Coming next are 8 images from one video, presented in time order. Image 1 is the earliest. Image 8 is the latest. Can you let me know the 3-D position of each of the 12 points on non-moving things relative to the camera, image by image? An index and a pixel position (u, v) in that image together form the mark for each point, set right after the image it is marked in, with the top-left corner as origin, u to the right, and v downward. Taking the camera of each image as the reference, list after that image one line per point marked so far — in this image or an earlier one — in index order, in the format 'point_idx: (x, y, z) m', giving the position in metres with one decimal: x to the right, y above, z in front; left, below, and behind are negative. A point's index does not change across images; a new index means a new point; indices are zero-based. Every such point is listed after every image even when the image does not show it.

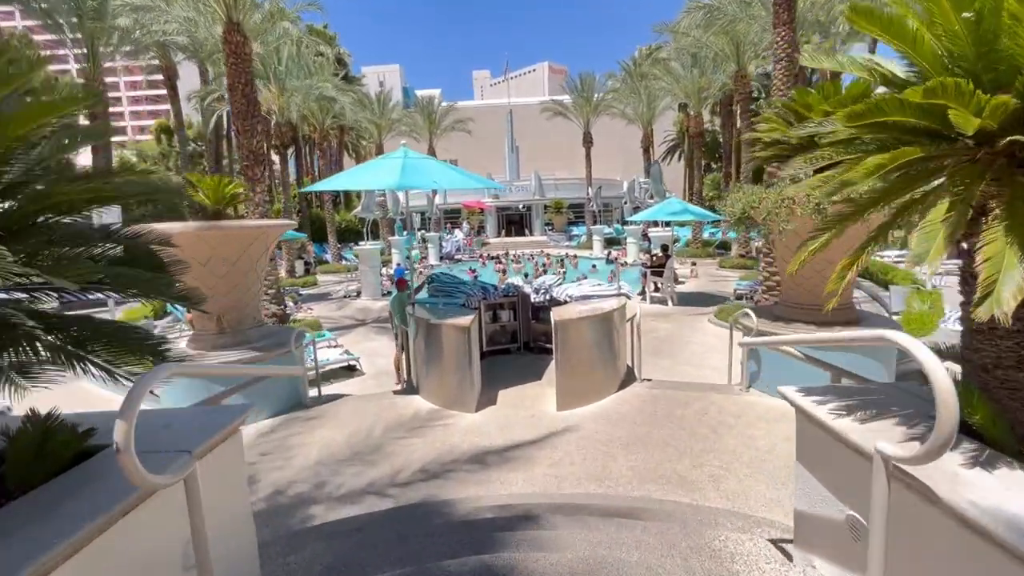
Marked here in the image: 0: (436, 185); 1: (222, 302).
0: (-0.9, +1.3, +5.9) m
1: (-3.6, -0.2, +5.9) m
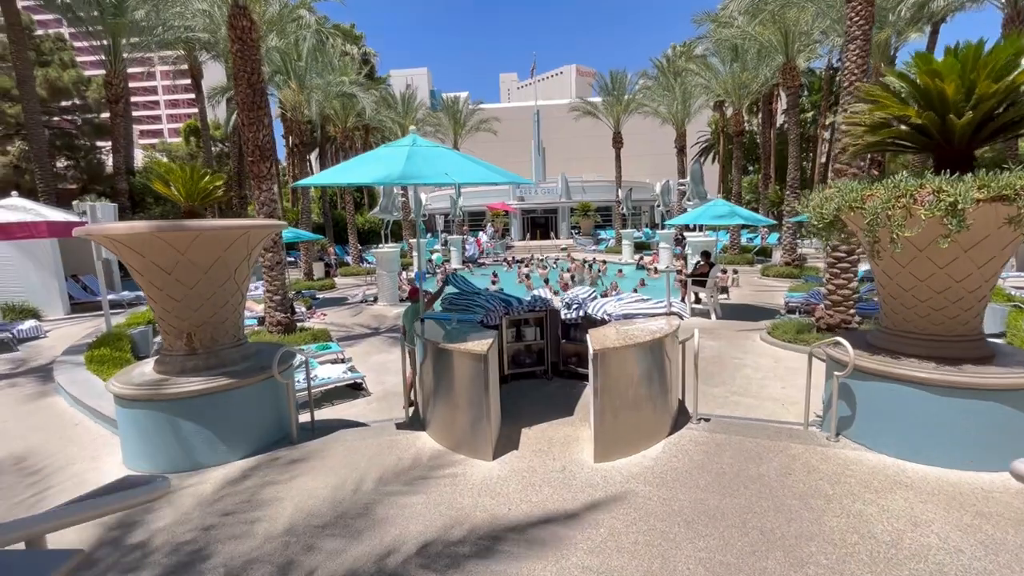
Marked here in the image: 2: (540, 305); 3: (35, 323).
0: (-0.6, +1.1, +4.8) m
1: (-3.3, -0.3, +5.0) m
2: (+0.4, -0.2, +6.8) m
3: (-11.2, -0.8, +11.3) m
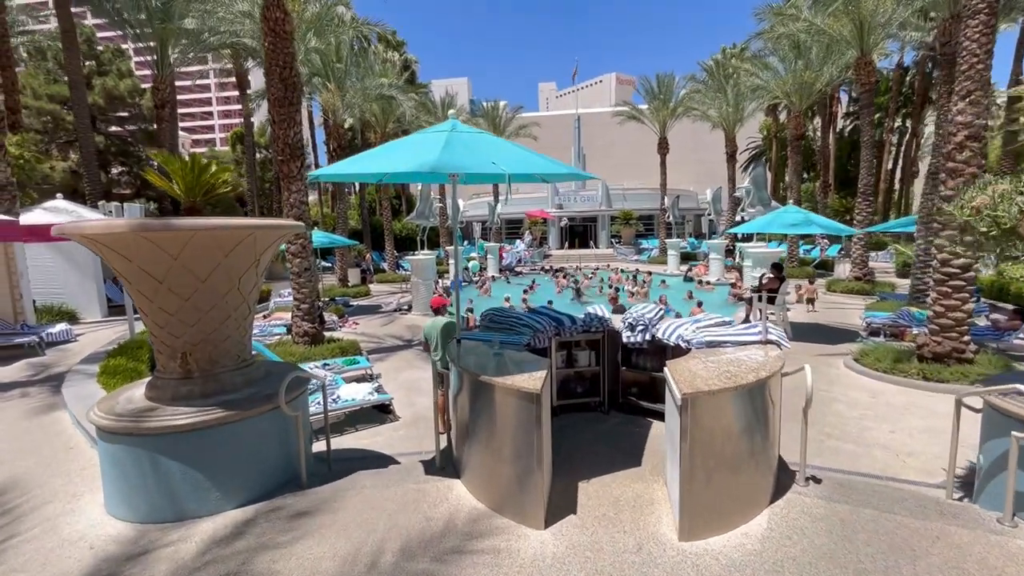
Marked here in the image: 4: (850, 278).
0: (-0.1, +1.0, +3.8) m
1: (-2.8, -0.4, +4.2) m
2: (+1.0, -0.4, +5.7) m
3: (-10.2, -0.9, +11.1) m
4: (+12.8, +0.4, +18.3) m
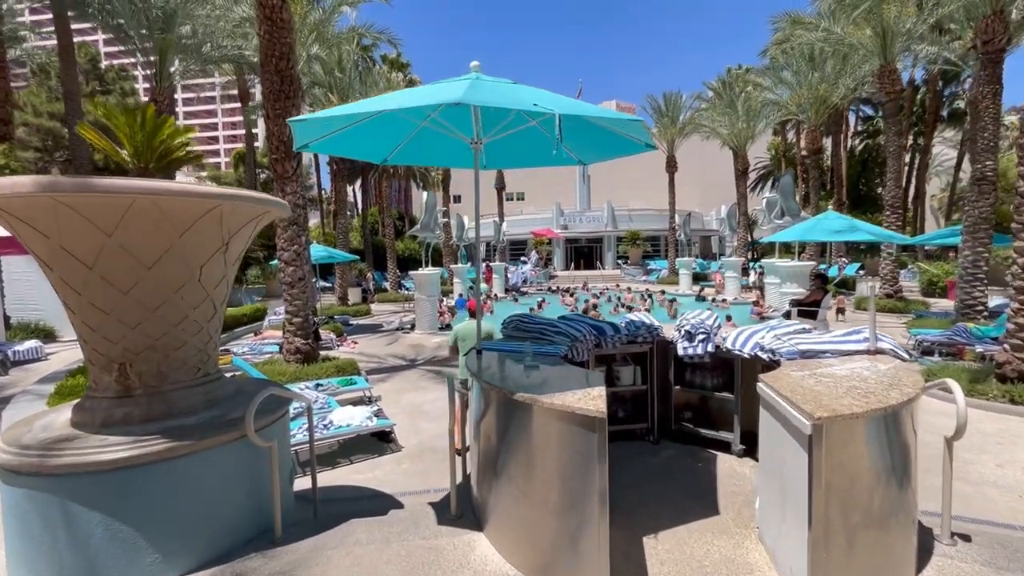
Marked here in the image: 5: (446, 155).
0: (+0.2, +1.0, +2.9) m
1: (-2.5, -0.3, +3.2) m
2: (+1.3, -0.4, +4.7) m
3: (-9.9, -1.2, +10.1) m
4: (+13.1, -0.3, +17.3) m
5: (-0.6, +1.4, +4.7) m
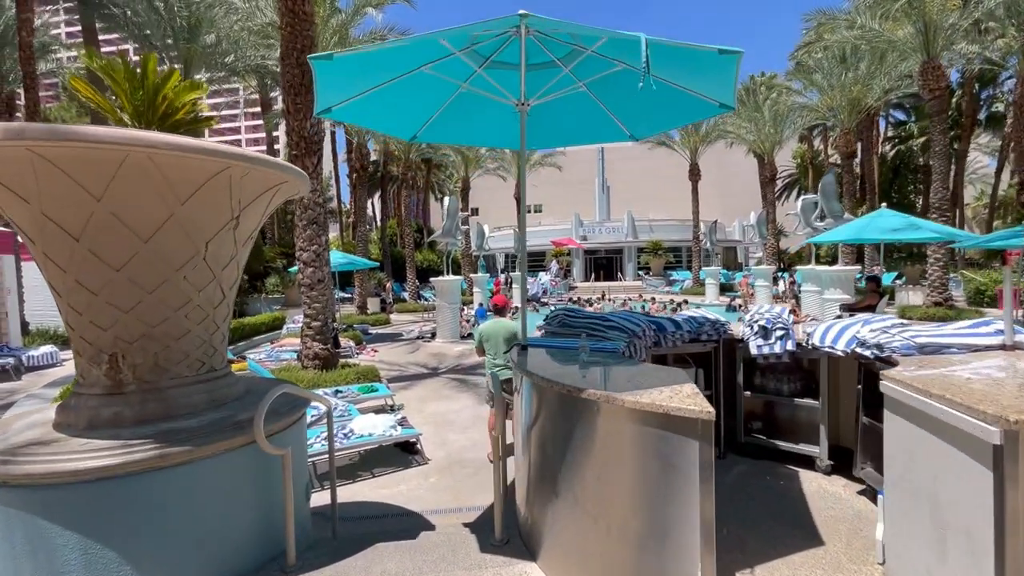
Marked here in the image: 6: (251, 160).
0: (+0.5, +1.2, +2.4) m
1: (-2.2, -0.2, +2.7) m
2: (+1.7, -0.4, +4.1) m
3: (-9.4, -1.2, +9.8) m
4: (+13.9, -0.5, +16.3) m
5: (-0.2, +1.5, +4.2) m
6: (-1.5, +0.7, +2.7) m
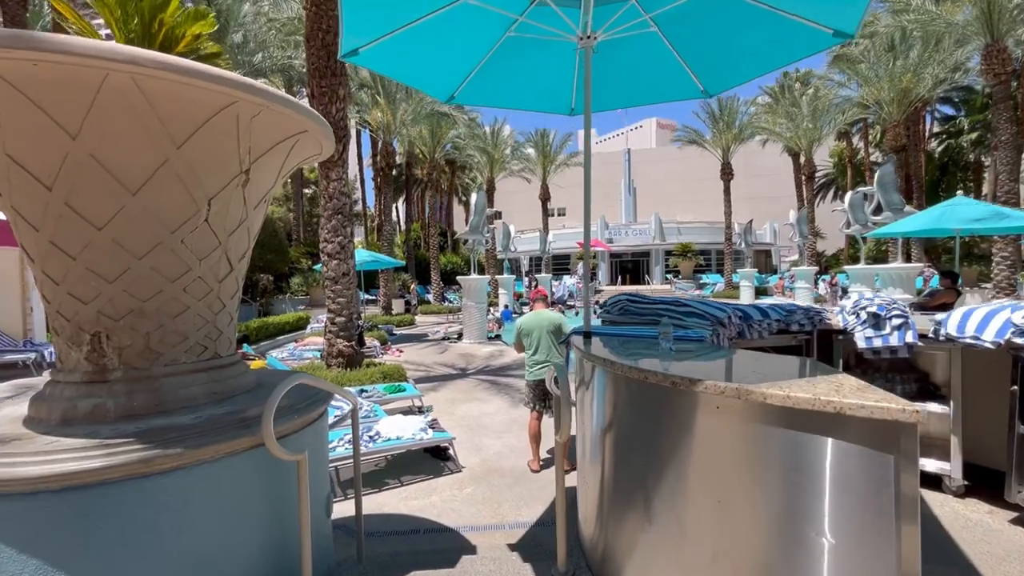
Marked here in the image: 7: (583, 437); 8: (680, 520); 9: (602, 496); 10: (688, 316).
0: (+0.8, +1.3, +1.8) m
1: (-1.9, 0.0, +2.2) m
2: (+2.1, -0.2, +3.4) m
3: (-8.7, -1.1, +9.6) m
4: (+14.8, -0.6, +15.0) m
5: (+0.2, +1.6, +3.7) m
6: (-1.1, +0.9, +2.2) m
7: (+0.5, -0.9, +3.0) m
8: (+0.7, -1.0, +2.0) m
9: (+0.4, -1.1, +2.5) m
10: (+1.1, -0.2, +3.1) m
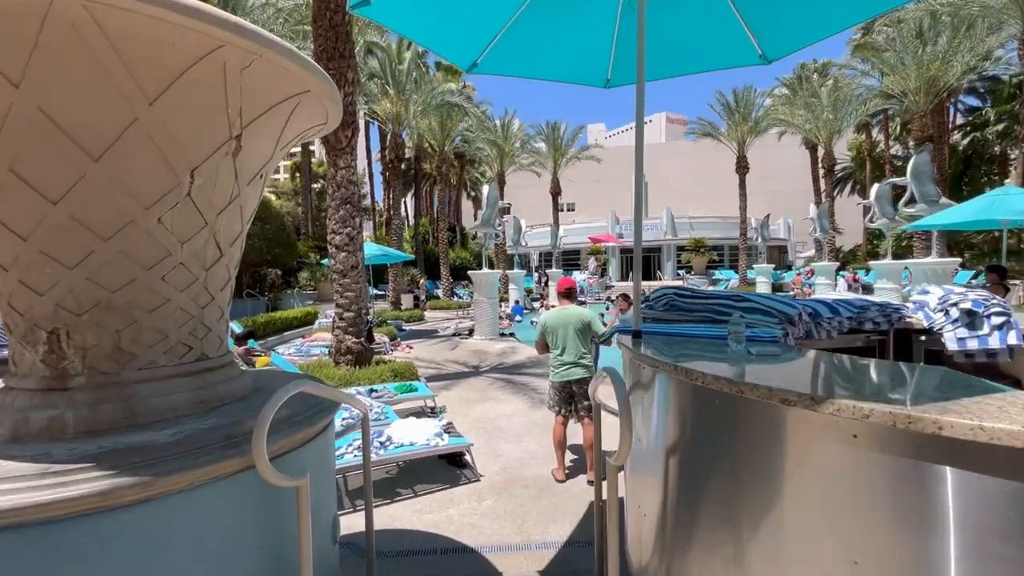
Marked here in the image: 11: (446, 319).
0: (+1.0, +1.4, +1.3) m
1: (-1.7, 0.0, +1.8) m
2: (+2.3, -0.2, +3.0) m
3: (-8.4, -1.0, +9.3) m
4: (+15.2, -0.5, +14.4) m
5: (+0.4, +1.6, +3.2) m
6: (-1.0, +0.9, +1.8) m
7: (+0.6, -0.9, +2.6) m
8: (+0.8, -0.9, +1.5) m
9: (+0.6, -1.1, +2.1) m
10: (+1.3, -0.1, +2.7) m
11: (-2.5, -1.2, +18.1) m
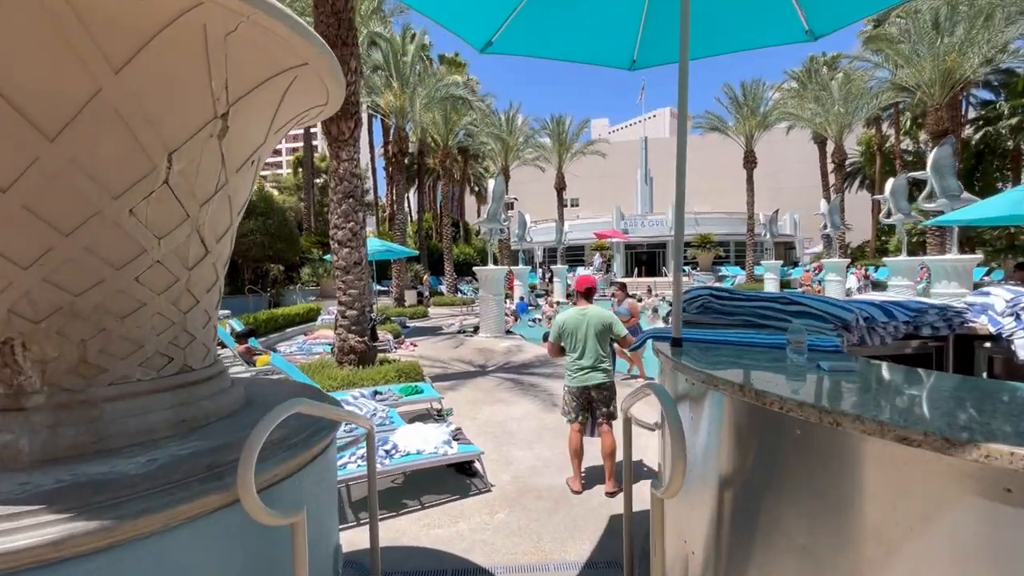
0: (+1.1, +1.4, +1.0) m
1: (-1.6, 0.0, +1.6) m
2: (+2.4, -0.2, +2.7) m
3: (-8.3, -0.9, +9.1) m
4: (+15.4, -0.4, +14.0) m
5: (+0.5, +1.6, +2.9) m
6: (-0.9, +0.9, +1.5) m
7: (+0.8, -0.9, +2.3) m
8: (+0.9, -1.0, +1.3) m
9: (+0.7, -1.1, +1.8) m
10: (+1.4, -0.2, +2.4) m
11: (-2.3, -1.0, +17.9) m
